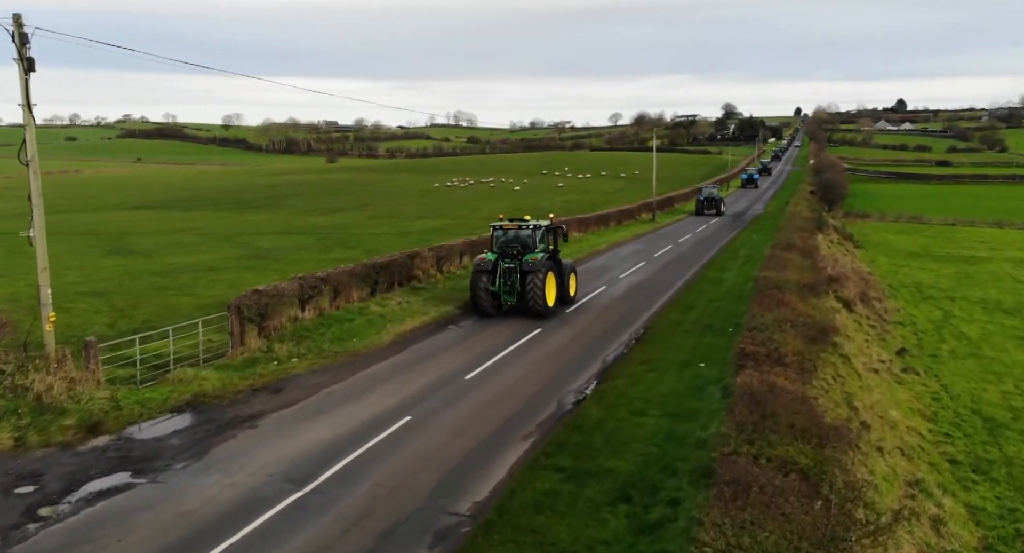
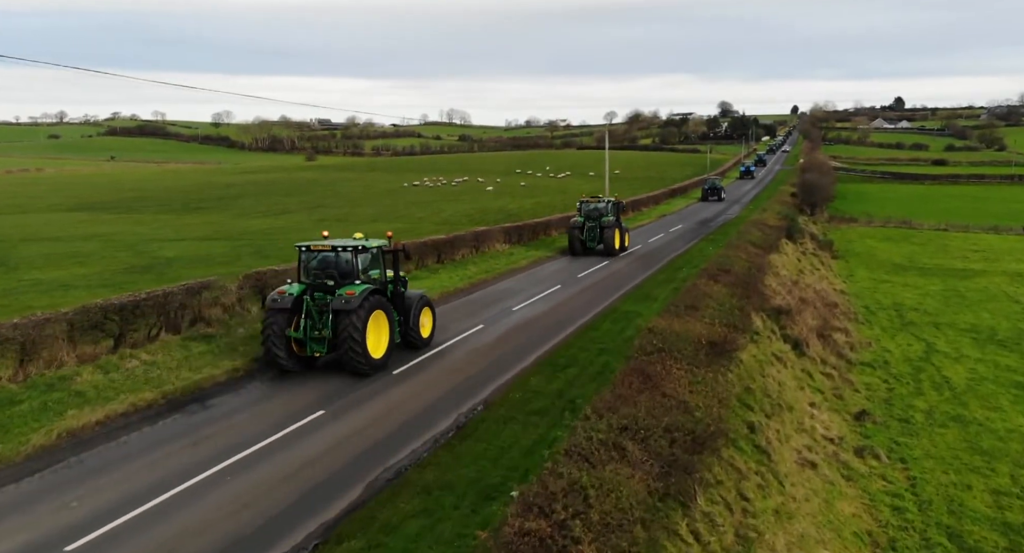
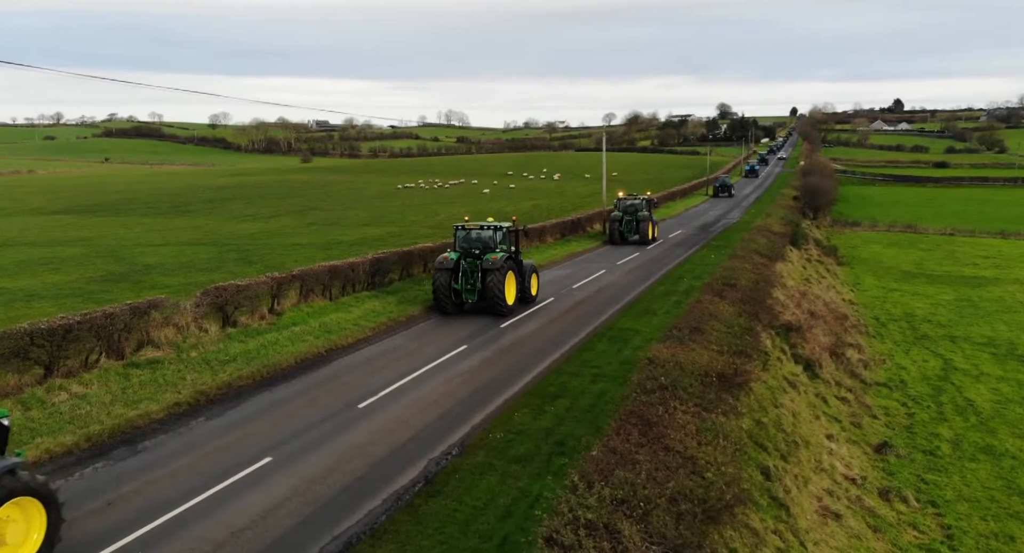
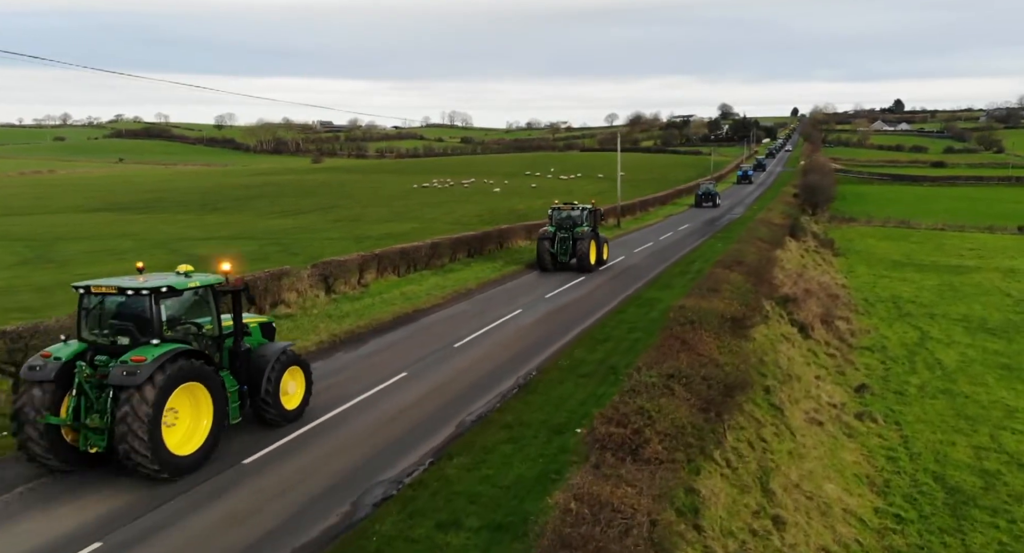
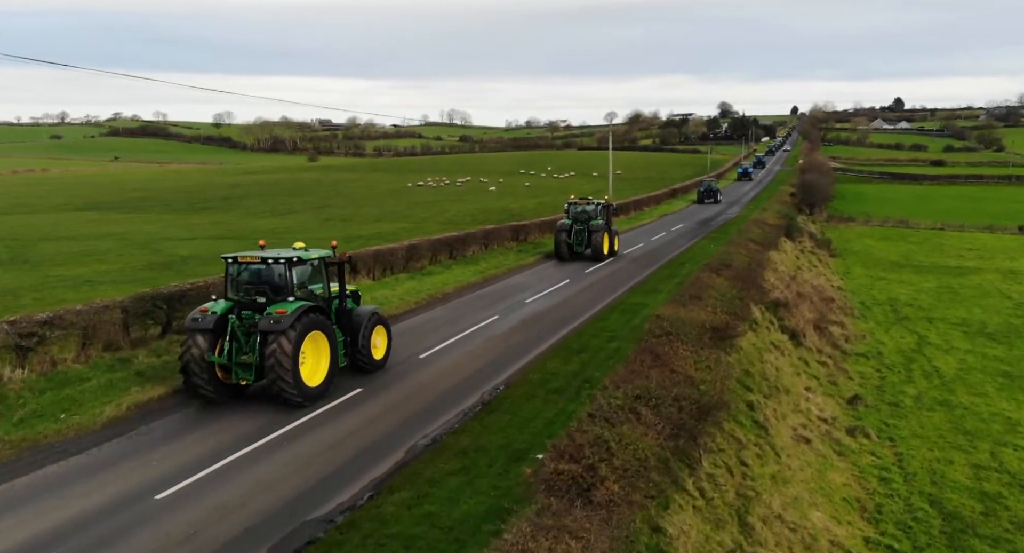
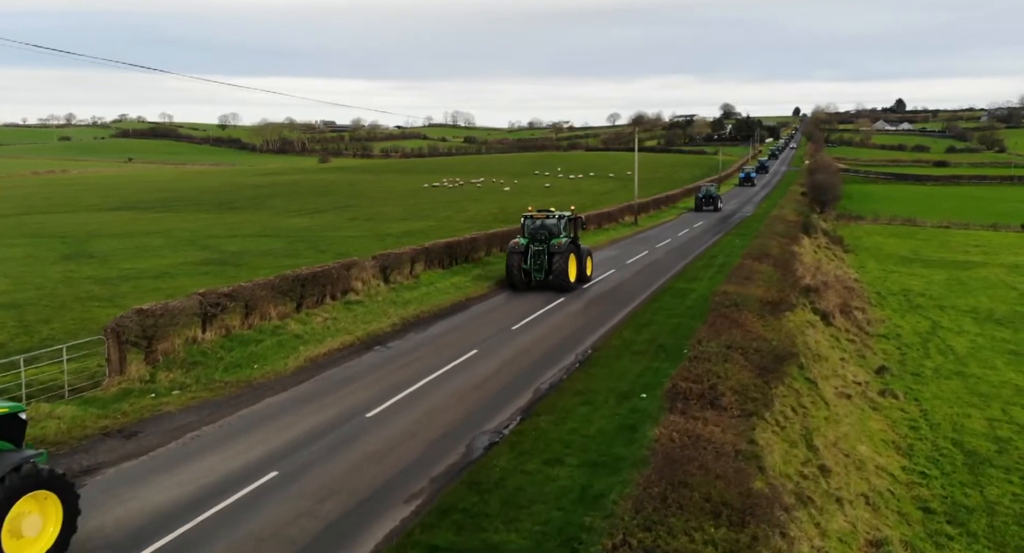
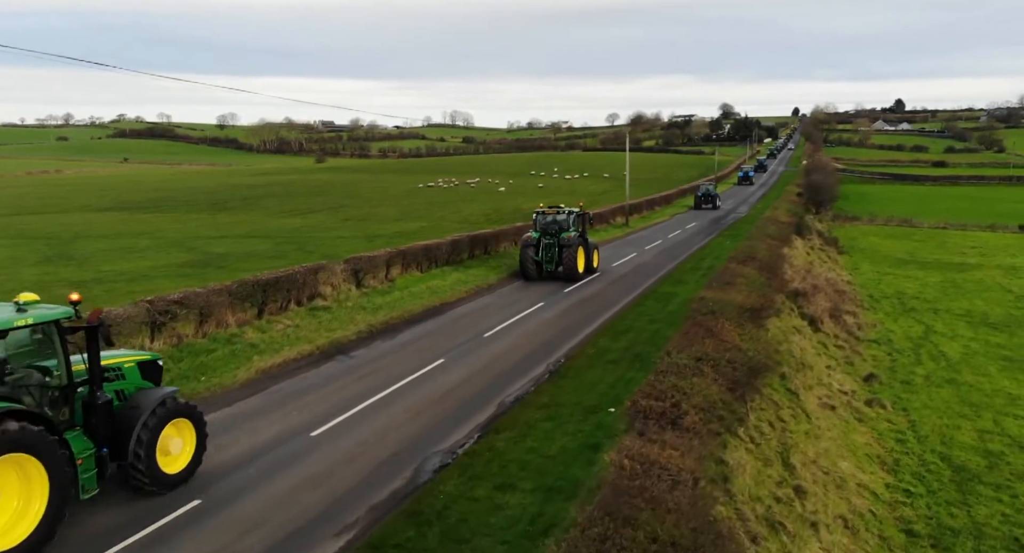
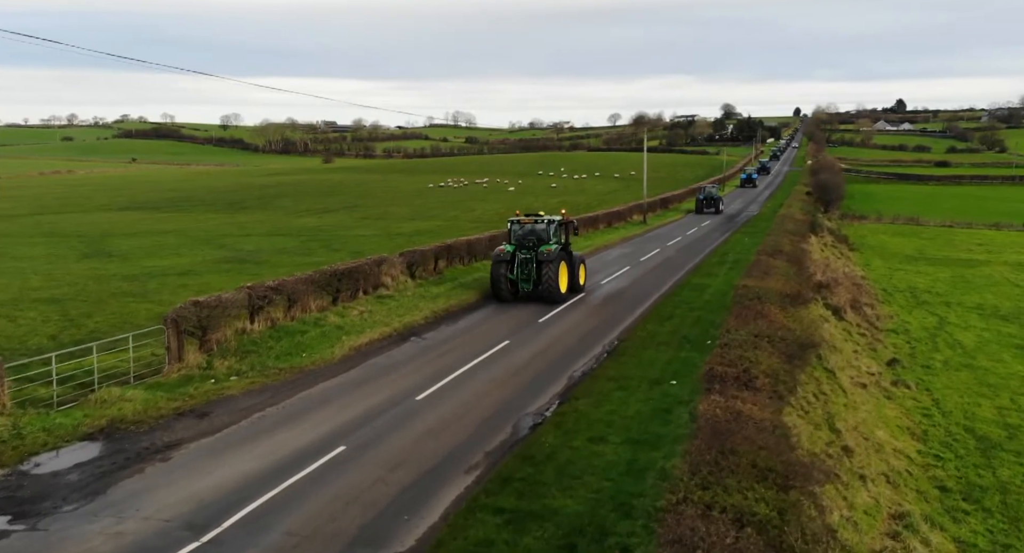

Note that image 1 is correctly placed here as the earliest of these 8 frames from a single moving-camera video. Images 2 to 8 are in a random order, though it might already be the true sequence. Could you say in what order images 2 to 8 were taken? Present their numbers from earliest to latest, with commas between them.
8, 6, 7, 4, 5, 2, 3
